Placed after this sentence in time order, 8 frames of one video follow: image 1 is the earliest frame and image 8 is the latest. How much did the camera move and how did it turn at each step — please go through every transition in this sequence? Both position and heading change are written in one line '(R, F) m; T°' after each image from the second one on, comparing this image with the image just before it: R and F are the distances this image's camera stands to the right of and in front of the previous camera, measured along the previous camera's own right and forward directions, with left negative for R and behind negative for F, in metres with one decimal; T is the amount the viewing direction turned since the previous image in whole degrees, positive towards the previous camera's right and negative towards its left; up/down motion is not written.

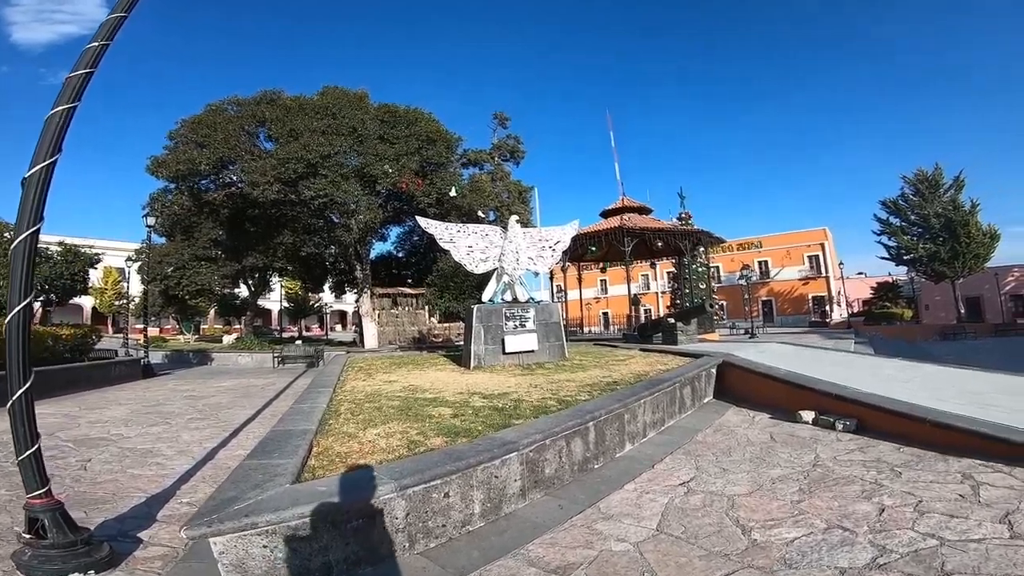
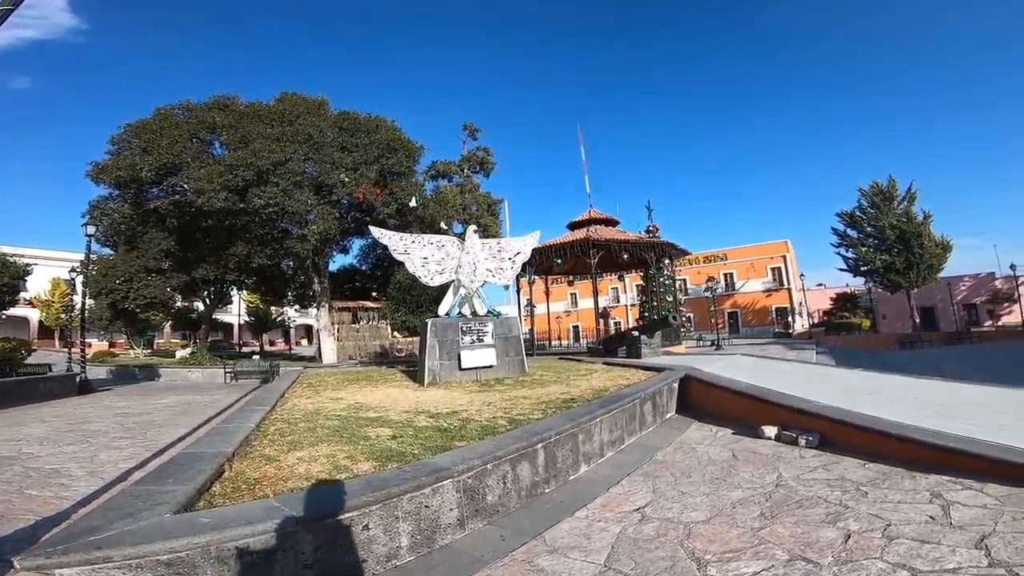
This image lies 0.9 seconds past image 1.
(+0.3, +0.4) m; +3°
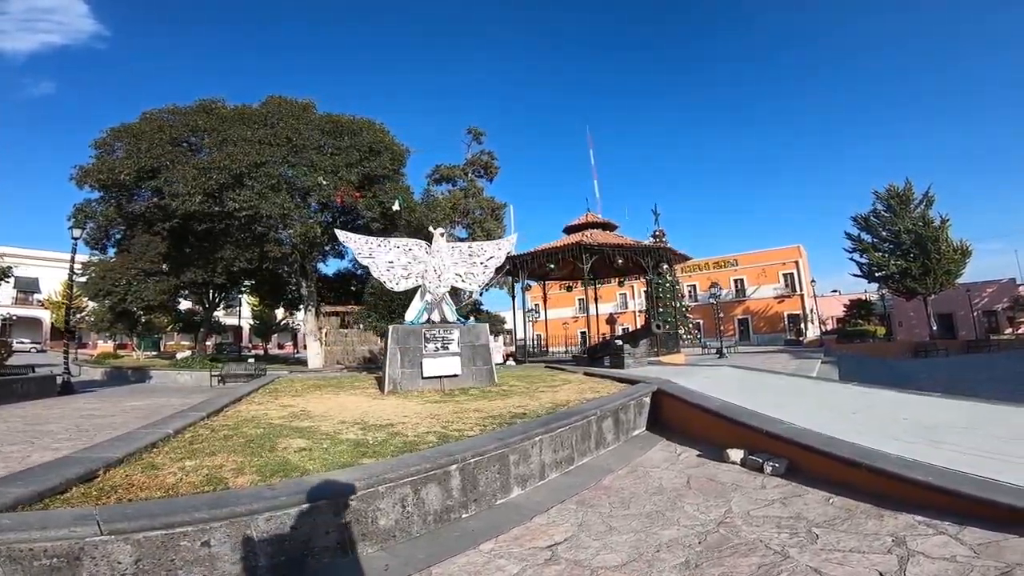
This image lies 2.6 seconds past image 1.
(+0.8, +0.5) m; -2°
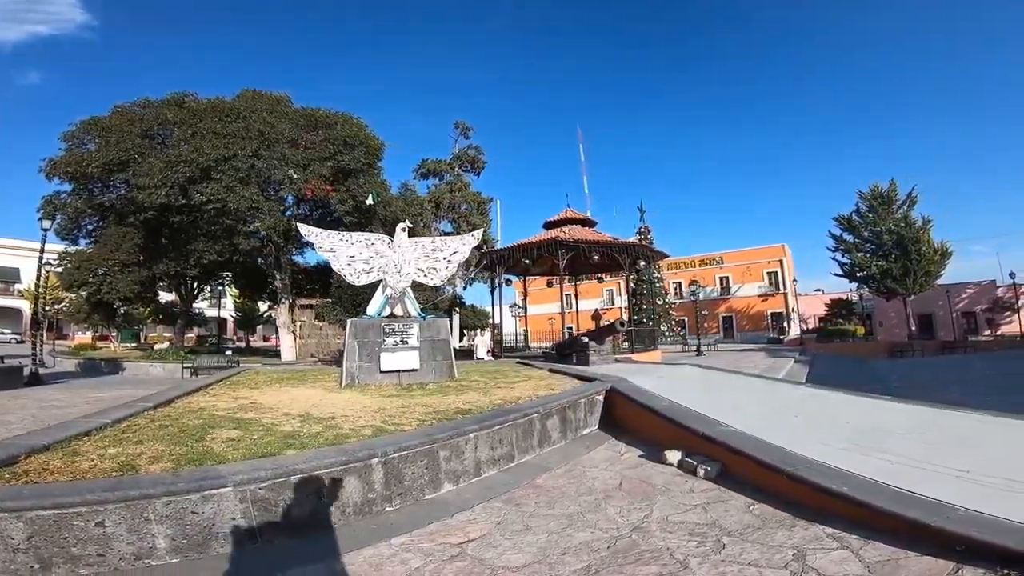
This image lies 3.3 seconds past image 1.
(+0.5, 0.0) m; +1°
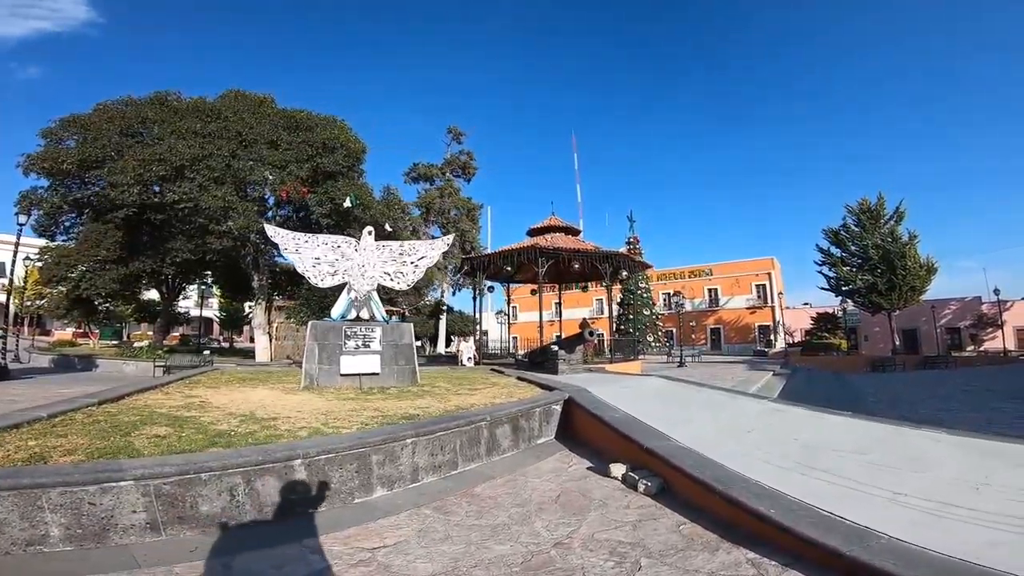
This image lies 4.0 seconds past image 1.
(+0.5, 0.0) m; +1°
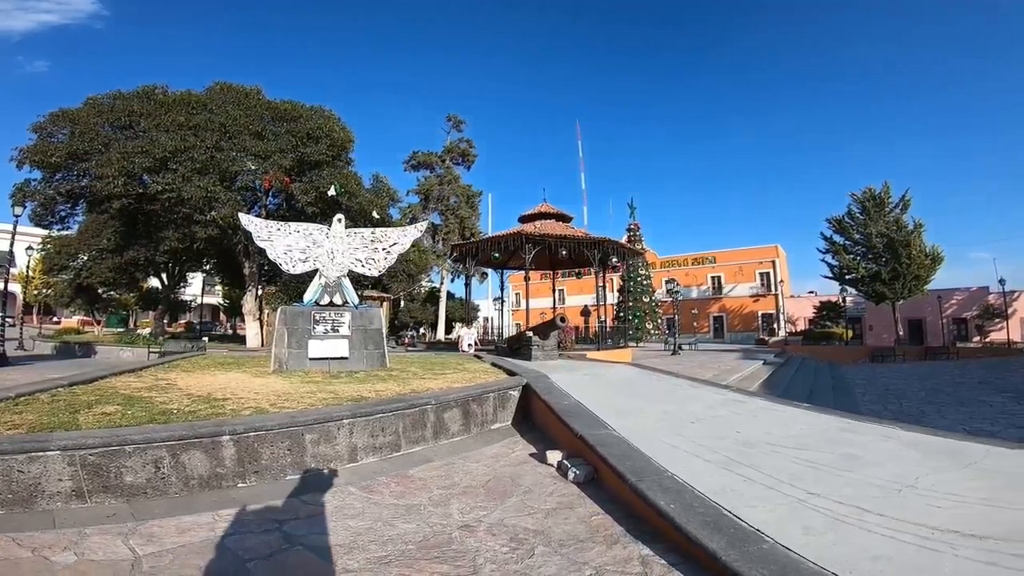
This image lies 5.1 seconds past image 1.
(+0.7, -0.1) m; -1°
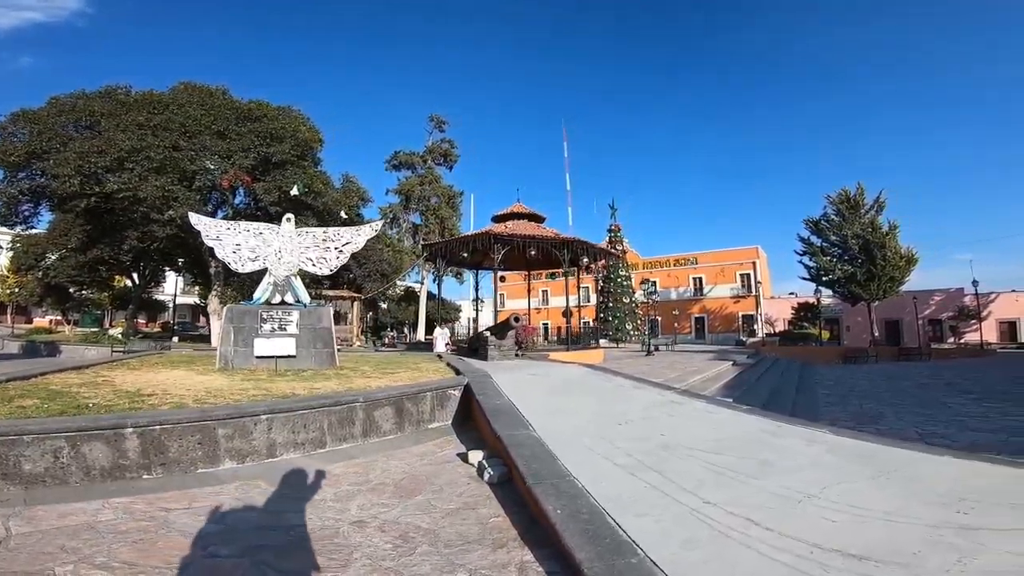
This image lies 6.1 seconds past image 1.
(+0.7, -0.1) m; +1°
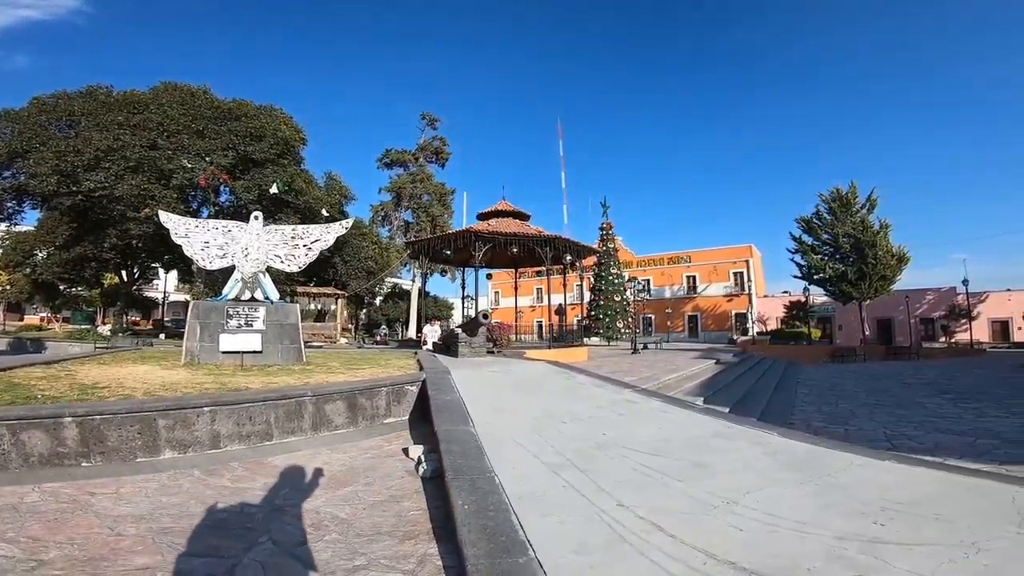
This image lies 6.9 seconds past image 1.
(+0.6, -0.1) m; 0°
